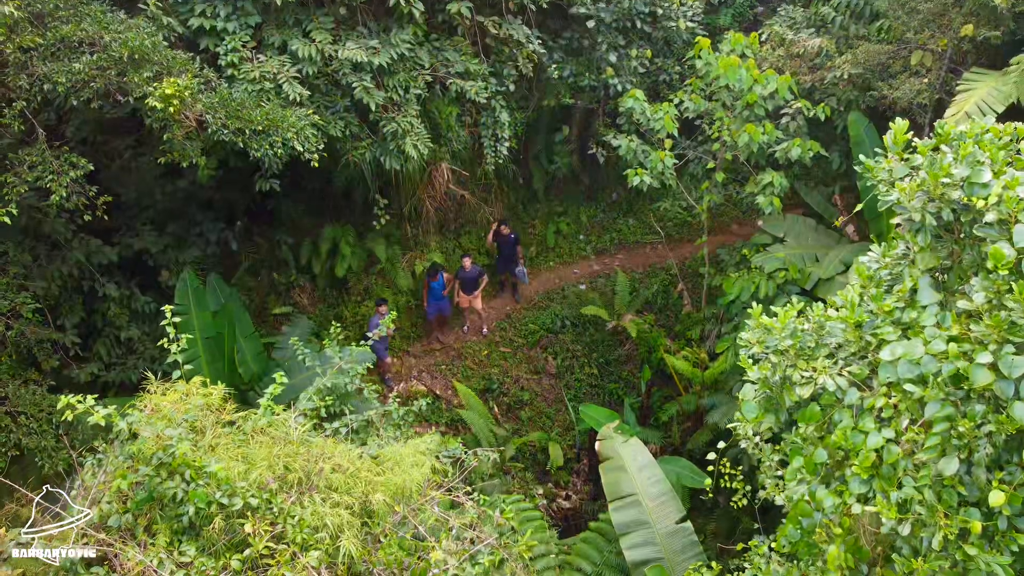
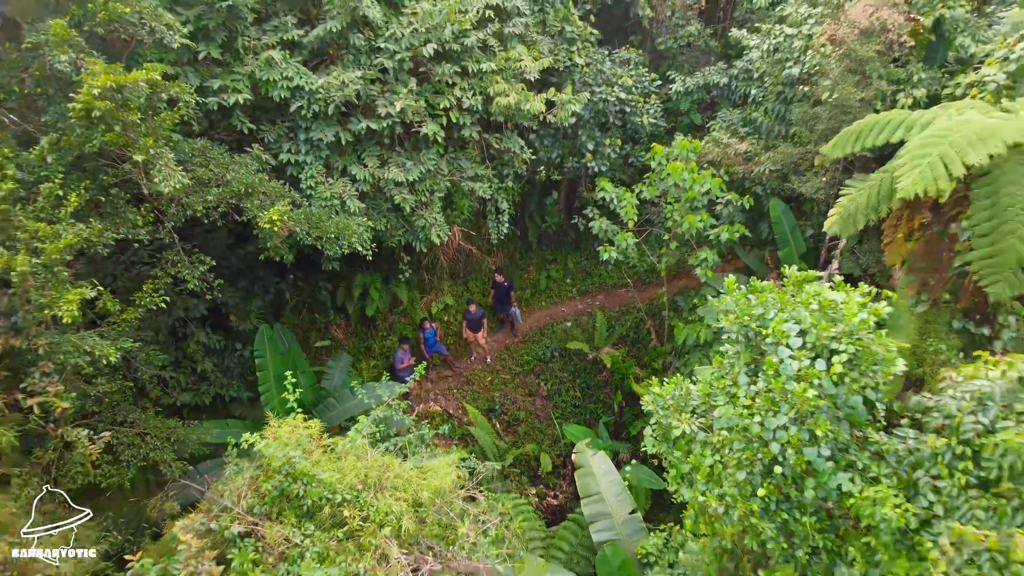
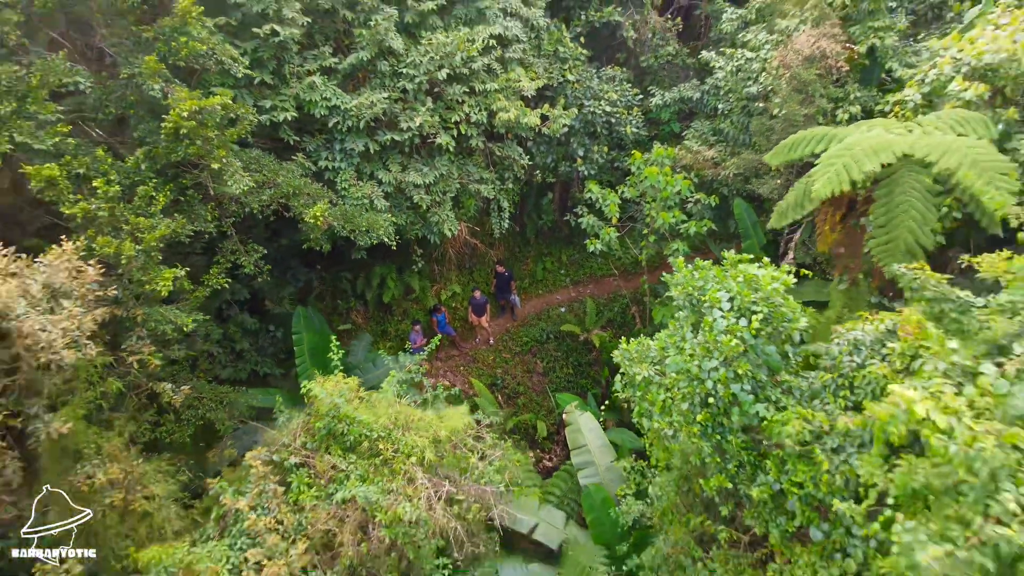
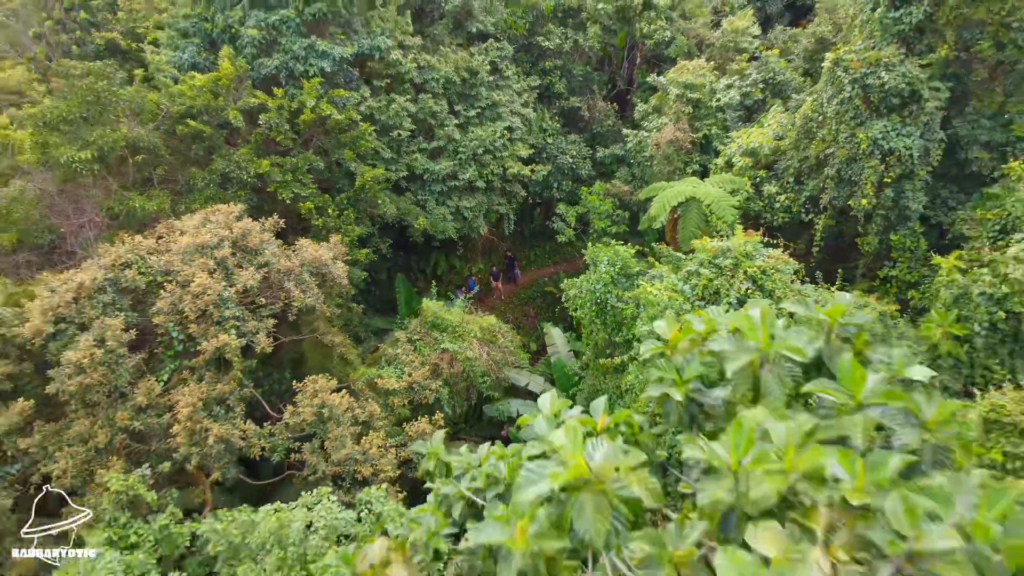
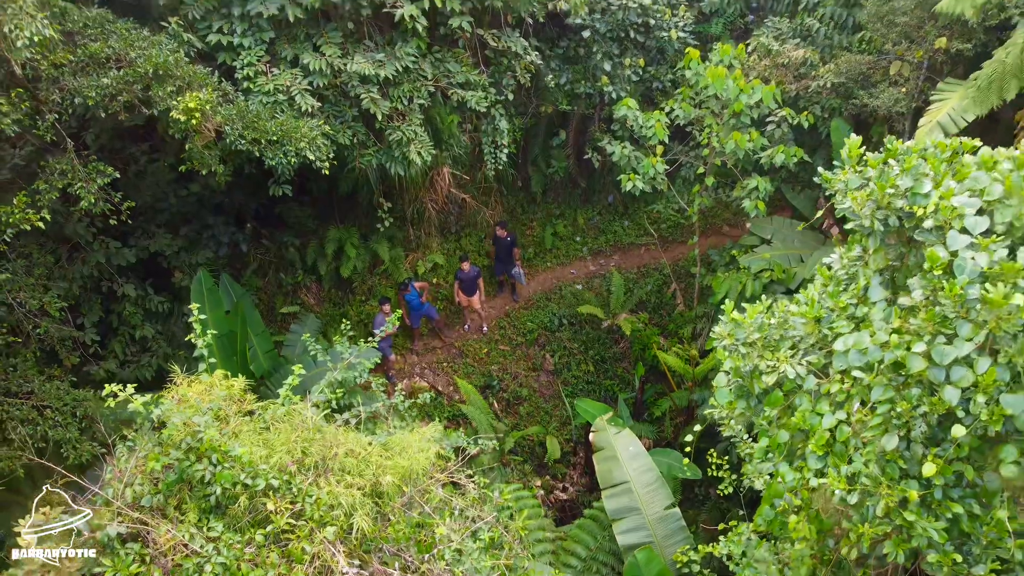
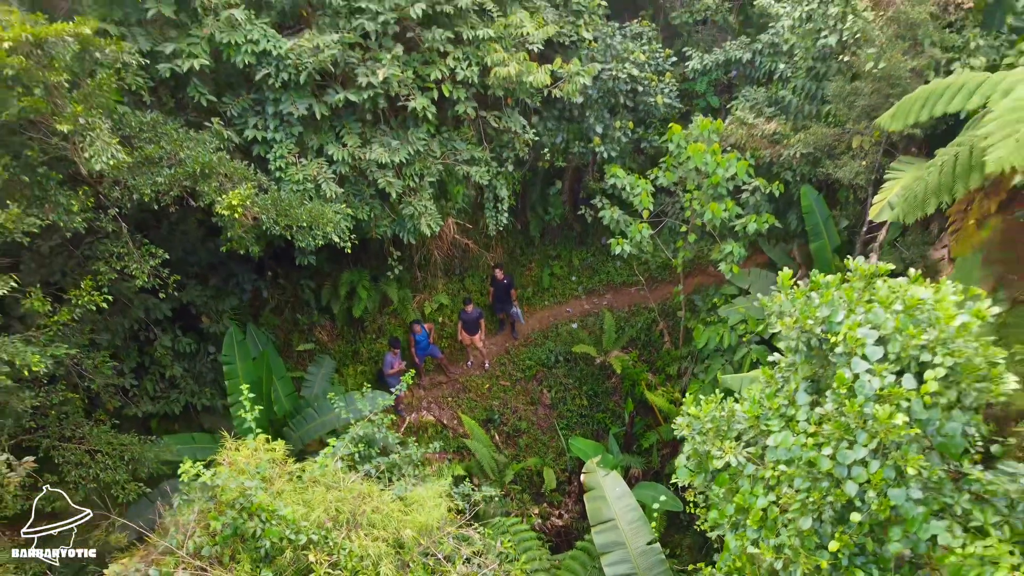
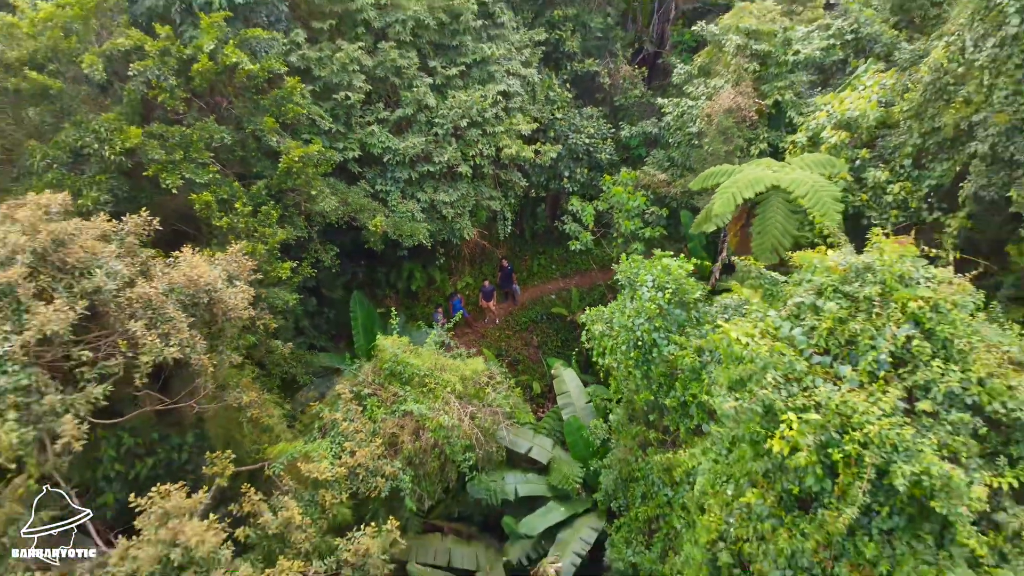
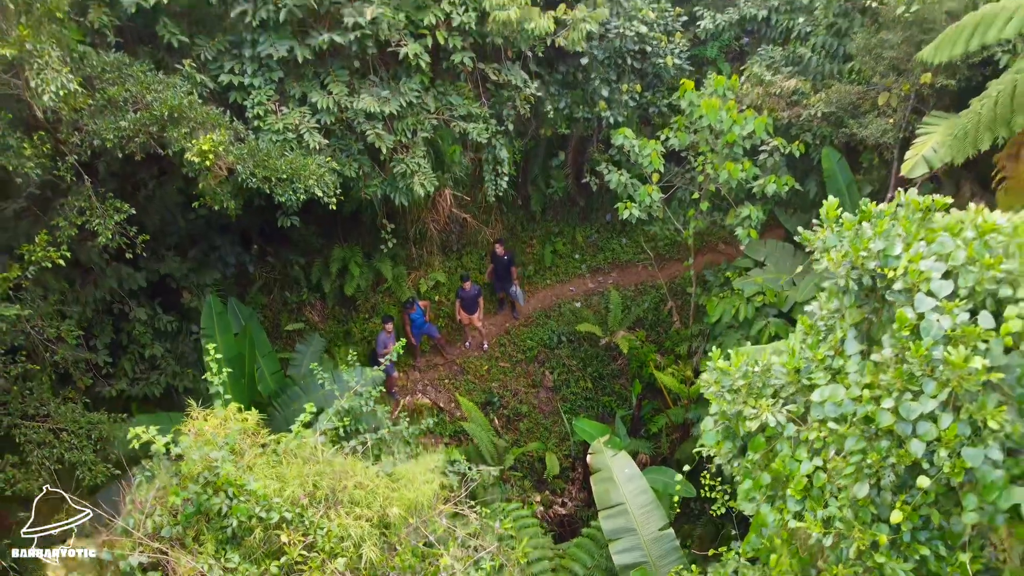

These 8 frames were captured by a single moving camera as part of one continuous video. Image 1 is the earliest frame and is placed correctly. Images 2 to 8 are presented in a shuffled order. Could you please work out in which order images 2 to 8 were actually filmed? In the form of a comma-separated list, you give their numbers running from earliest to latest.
5, 8, 6, 2, 3, 7, 4
